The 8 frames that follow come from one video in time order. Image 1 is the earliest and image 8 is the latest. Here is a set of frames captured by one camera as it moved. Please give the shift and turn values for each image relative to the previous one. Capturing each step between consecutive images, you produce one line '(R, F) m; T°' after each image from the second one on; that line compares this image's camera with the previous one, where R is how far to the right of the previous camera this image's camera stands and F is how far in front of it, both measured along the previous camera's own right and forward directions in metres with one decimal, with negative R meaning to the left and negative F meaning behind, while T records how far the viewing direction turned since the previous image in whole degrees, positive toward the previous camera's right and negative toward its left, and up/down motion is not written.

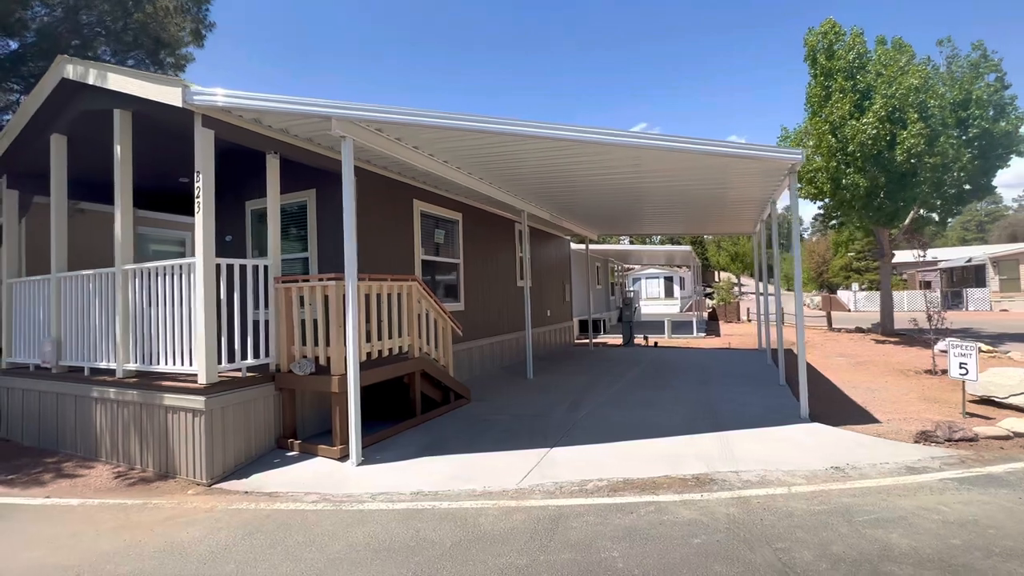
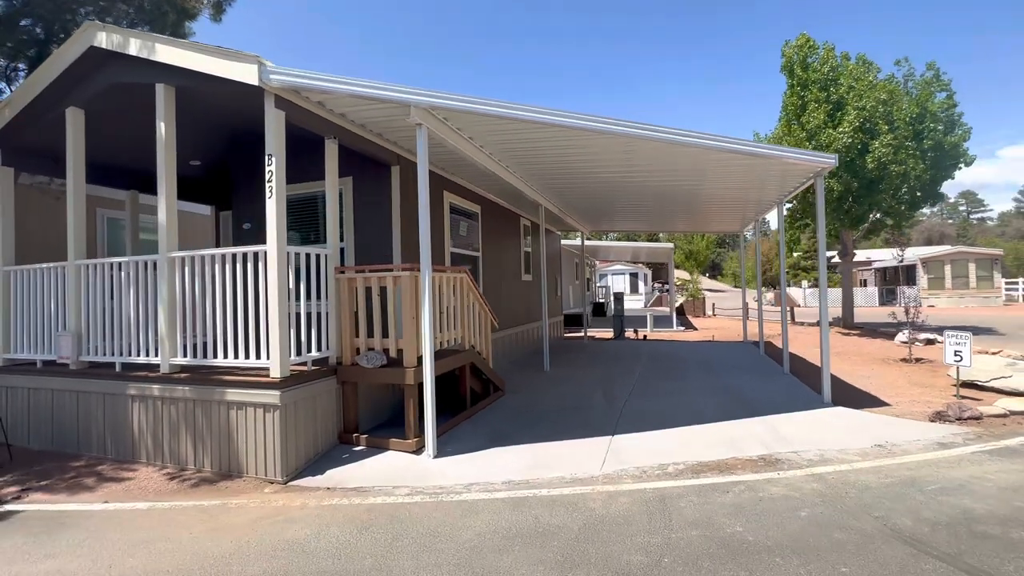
(-1.3, 0.0) m; +6°
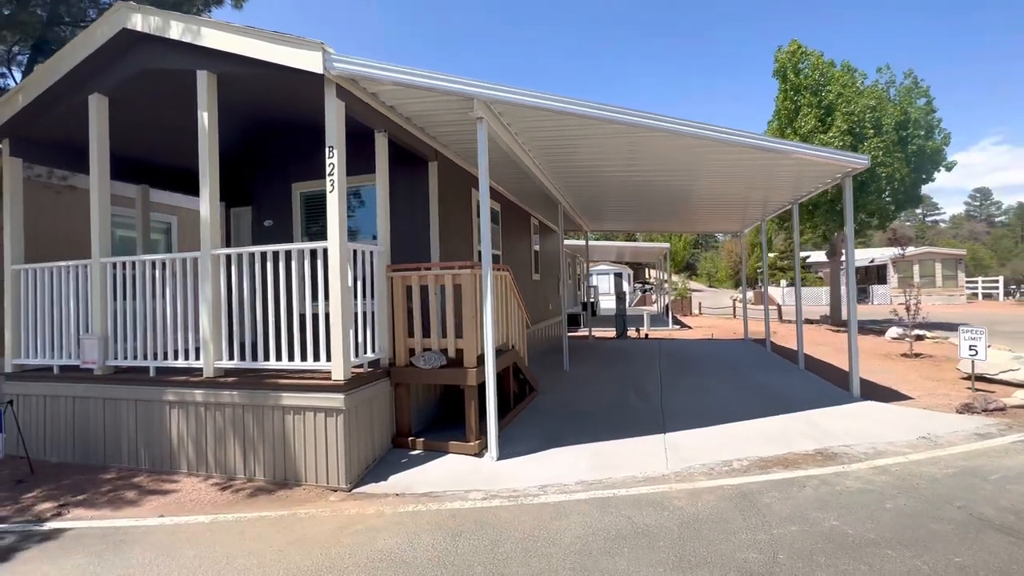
(-0.9, +0.1) m; +3°
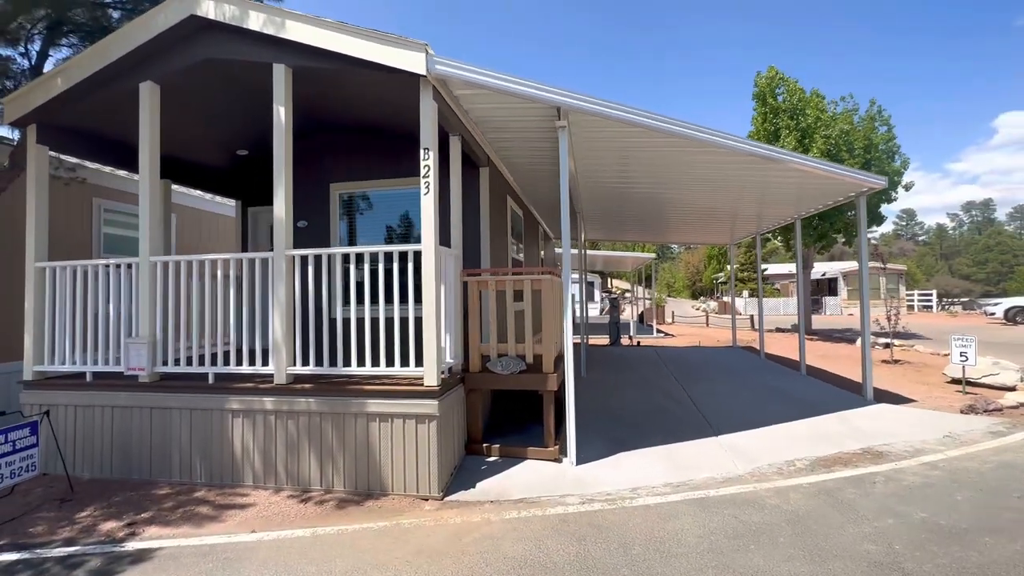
(-1.3, 0.0) m; +5°
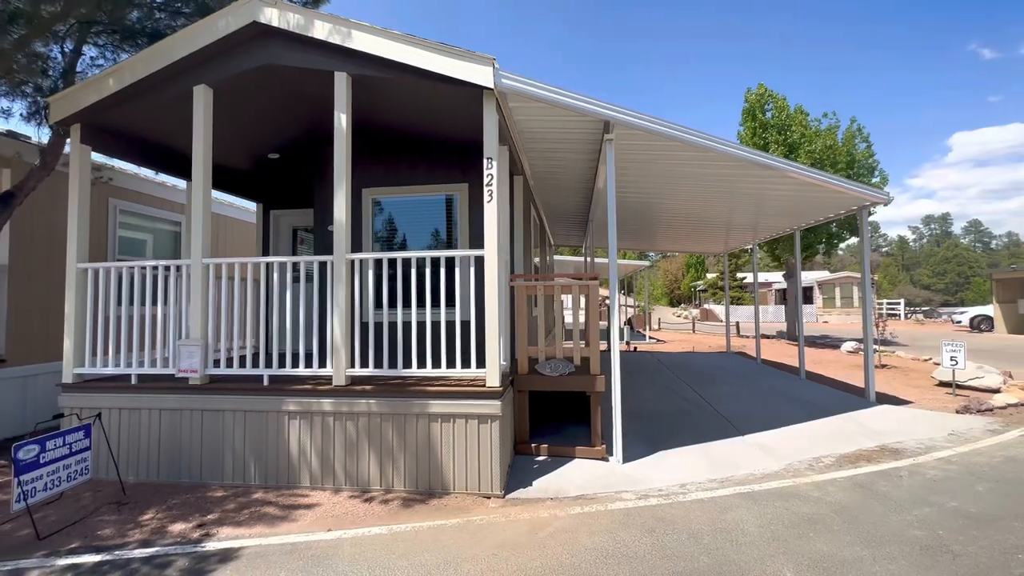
(-0.8, -0.2) m; +3°
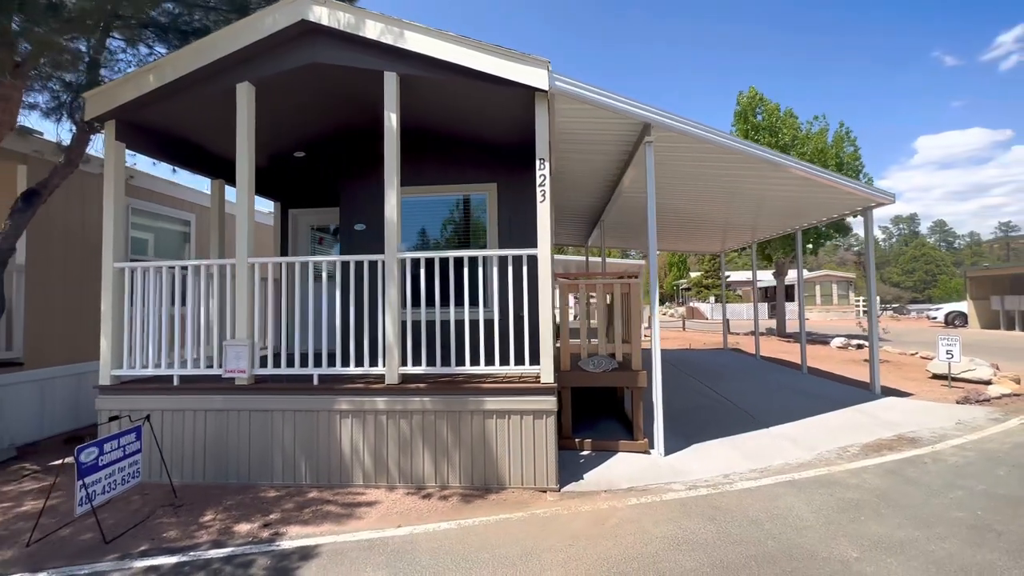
(-0.7, -0.1) m; +2°
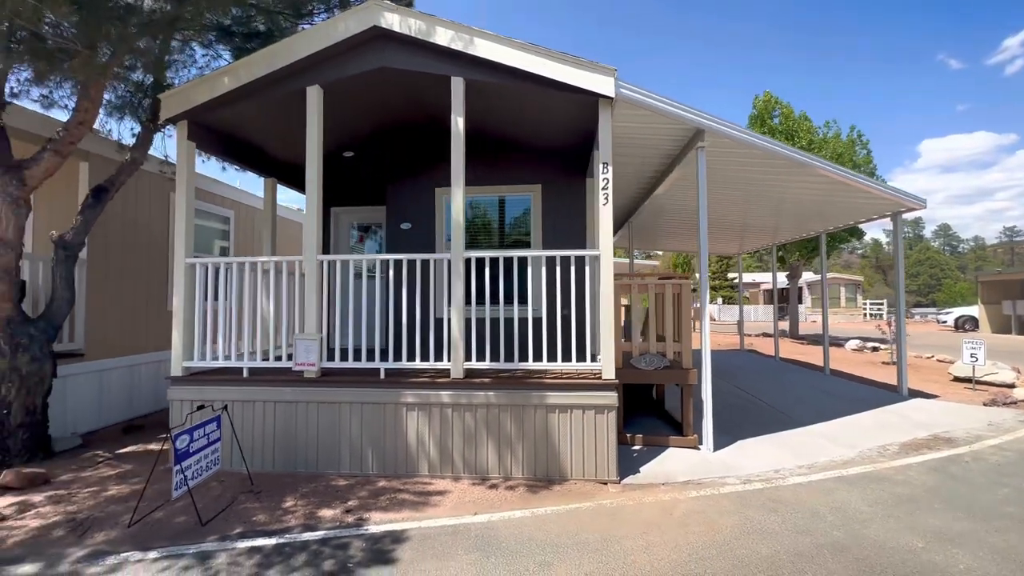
(-0.6, -0.2) m; 0°
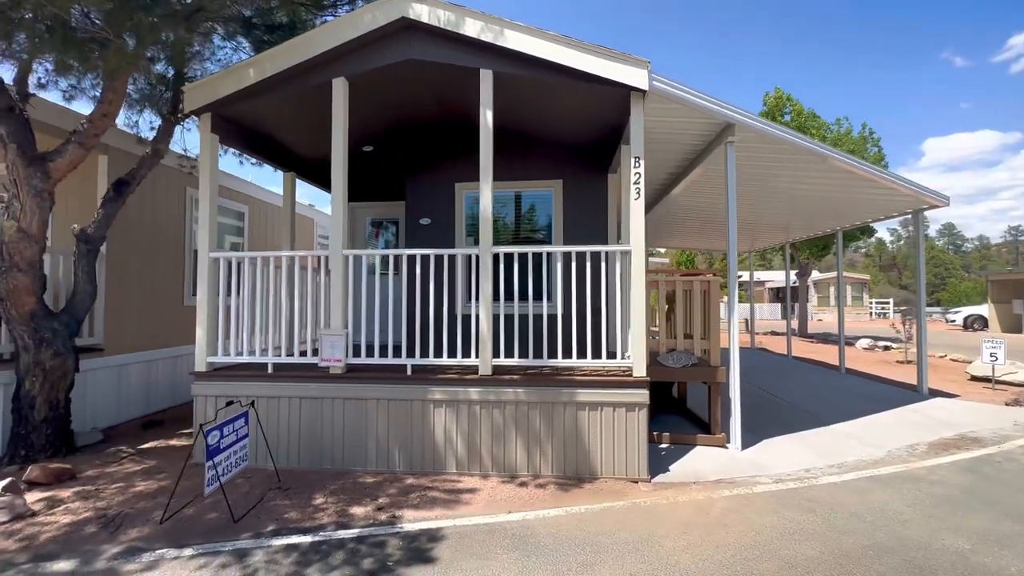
(-0.3, +0.1) m; 0°
